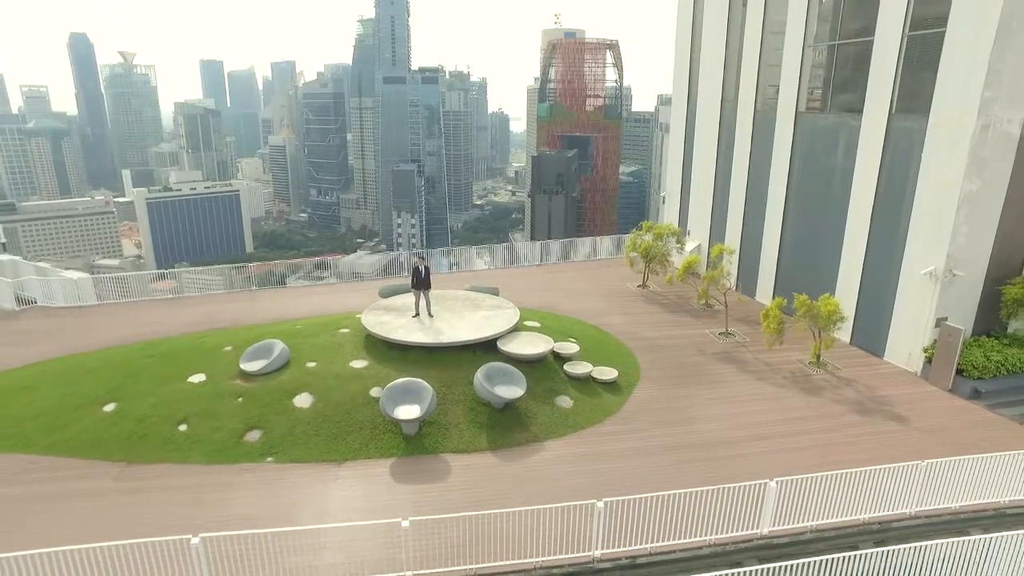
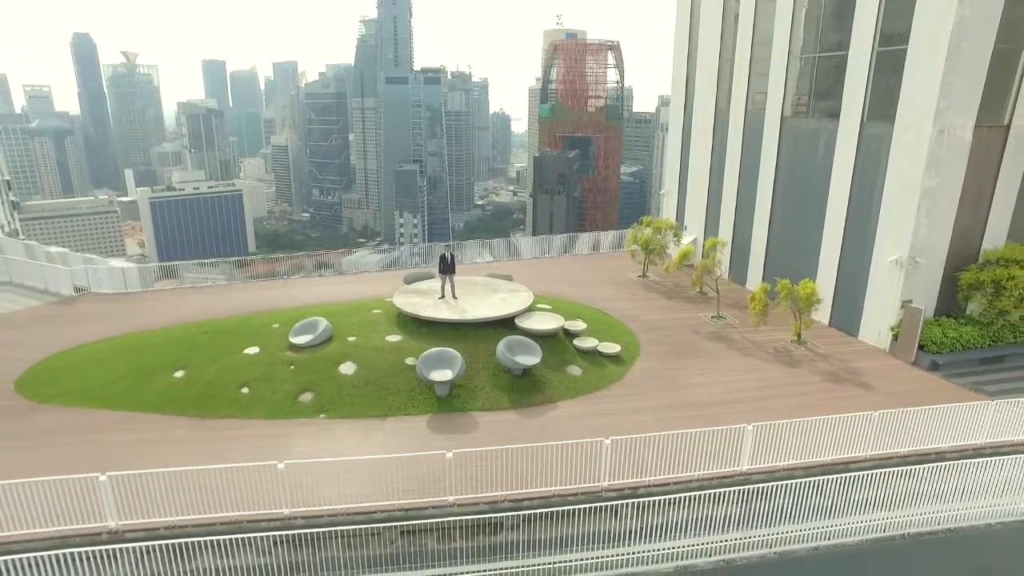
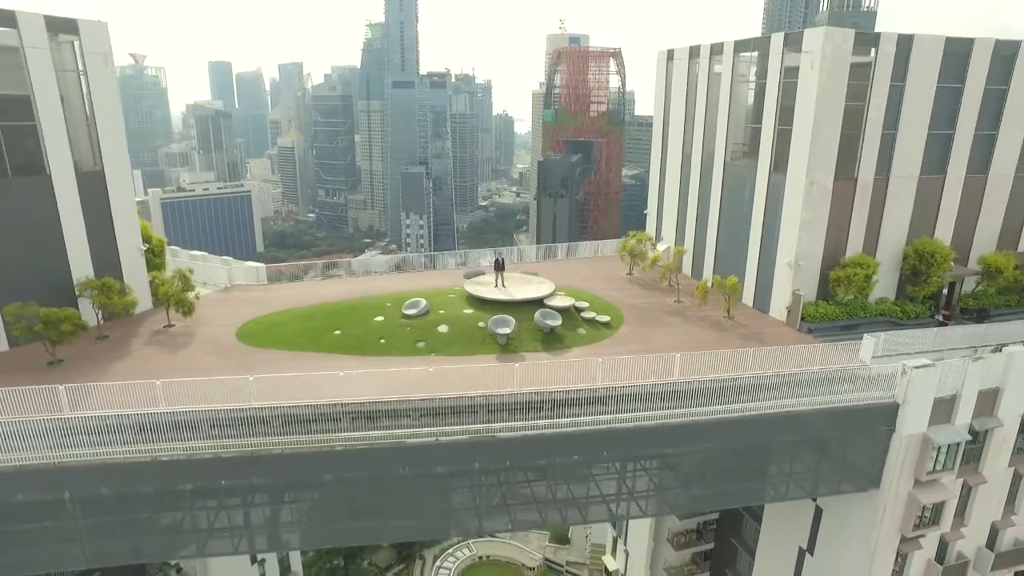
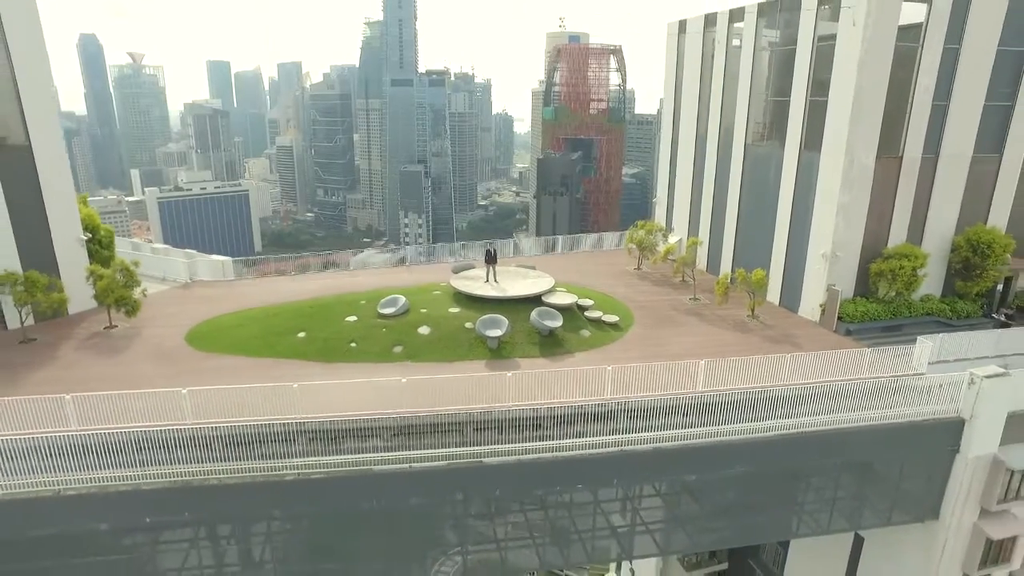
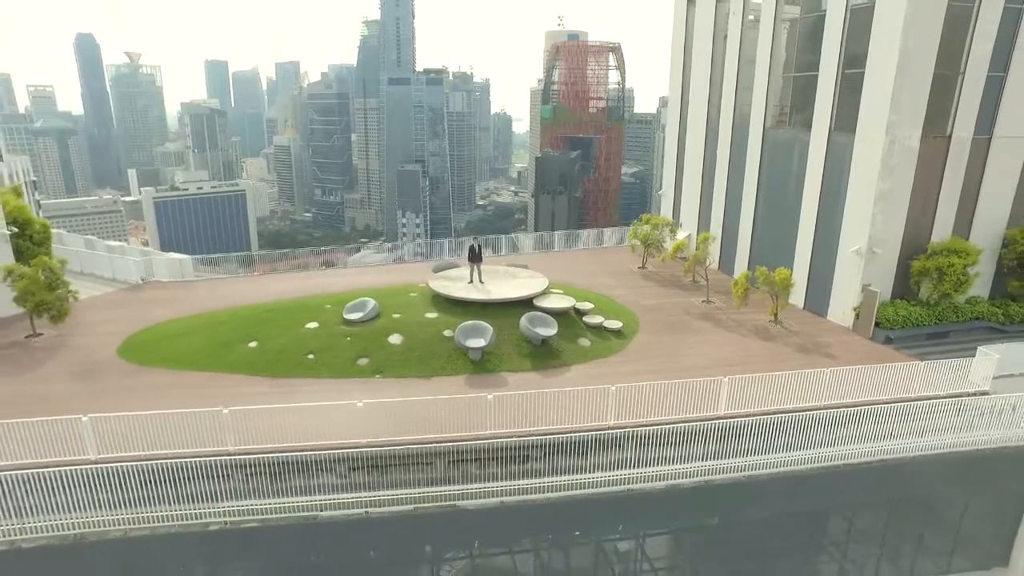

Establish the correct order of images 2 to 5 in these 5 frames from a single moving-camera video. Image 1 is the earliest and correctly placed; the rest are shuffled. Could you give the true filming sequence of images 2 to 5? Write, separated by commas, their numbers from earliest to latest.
2, 5, 4, 3
